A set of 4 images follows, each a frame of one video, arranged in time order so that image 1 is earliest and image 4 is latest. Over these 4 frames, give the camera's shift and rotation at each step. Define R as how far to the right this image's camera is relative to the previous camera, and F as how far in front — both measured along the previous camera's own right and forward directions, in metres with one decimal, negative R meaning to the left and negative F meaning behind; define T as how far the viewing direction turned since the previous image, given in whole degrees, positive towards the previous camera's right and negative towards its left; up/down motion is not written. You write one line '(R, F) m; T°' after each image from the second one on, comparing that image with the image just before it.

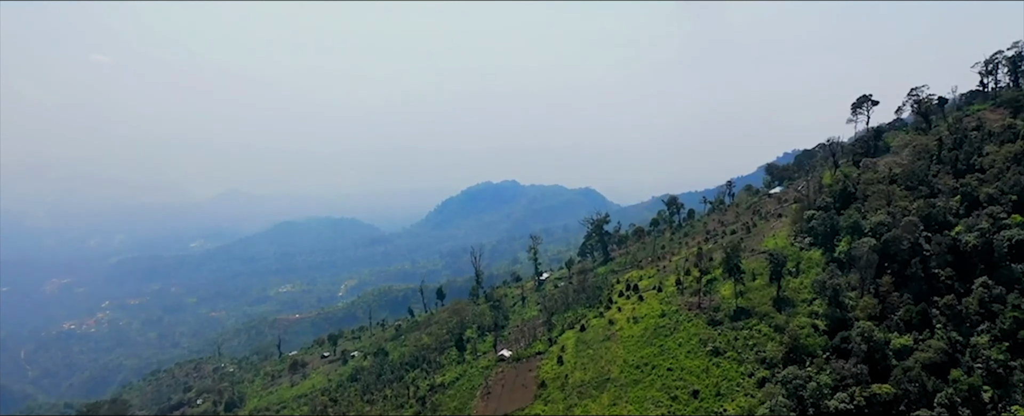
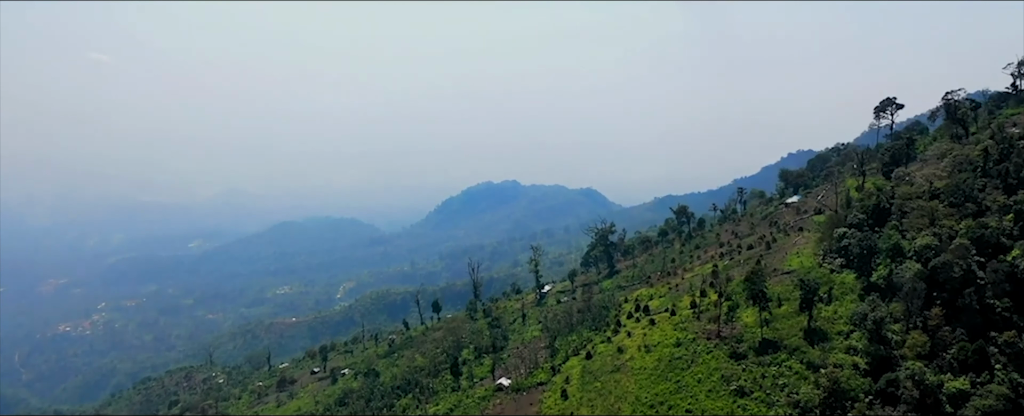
(+0.1, +2.7) m; 0°
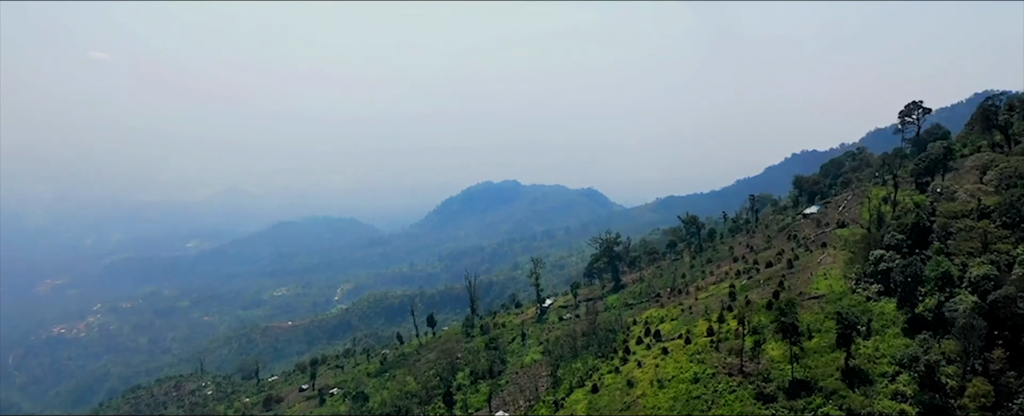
(+0.1, +2.7) m; 0°
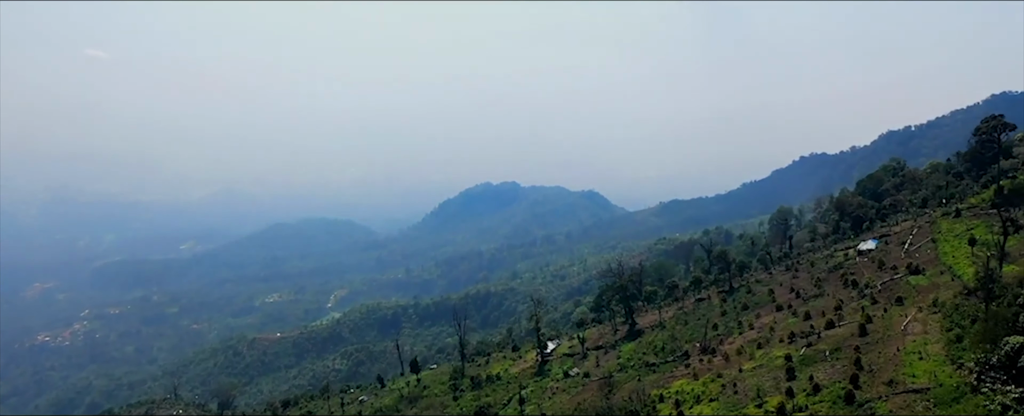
(+0.2, +6.6) m; 0°
